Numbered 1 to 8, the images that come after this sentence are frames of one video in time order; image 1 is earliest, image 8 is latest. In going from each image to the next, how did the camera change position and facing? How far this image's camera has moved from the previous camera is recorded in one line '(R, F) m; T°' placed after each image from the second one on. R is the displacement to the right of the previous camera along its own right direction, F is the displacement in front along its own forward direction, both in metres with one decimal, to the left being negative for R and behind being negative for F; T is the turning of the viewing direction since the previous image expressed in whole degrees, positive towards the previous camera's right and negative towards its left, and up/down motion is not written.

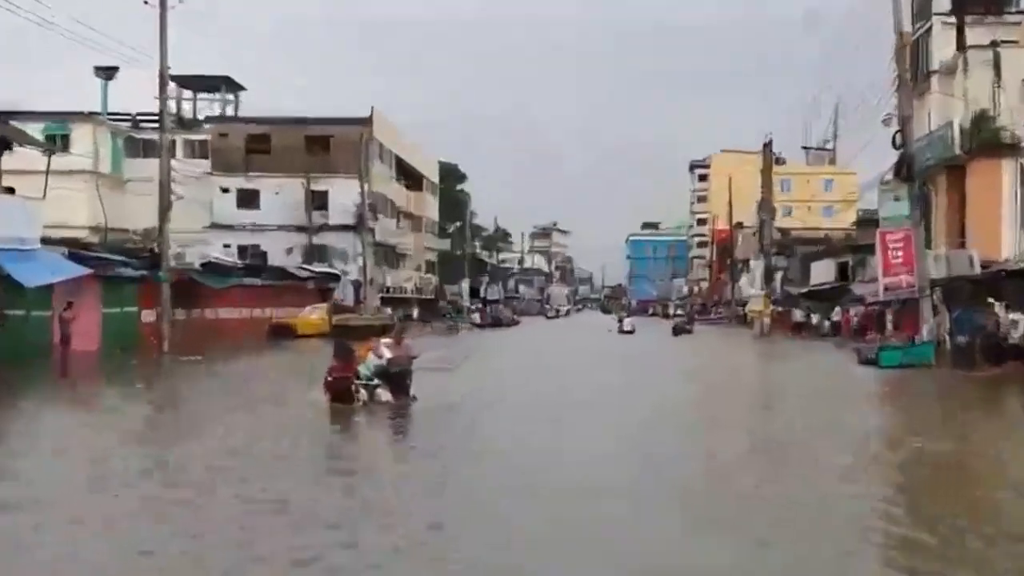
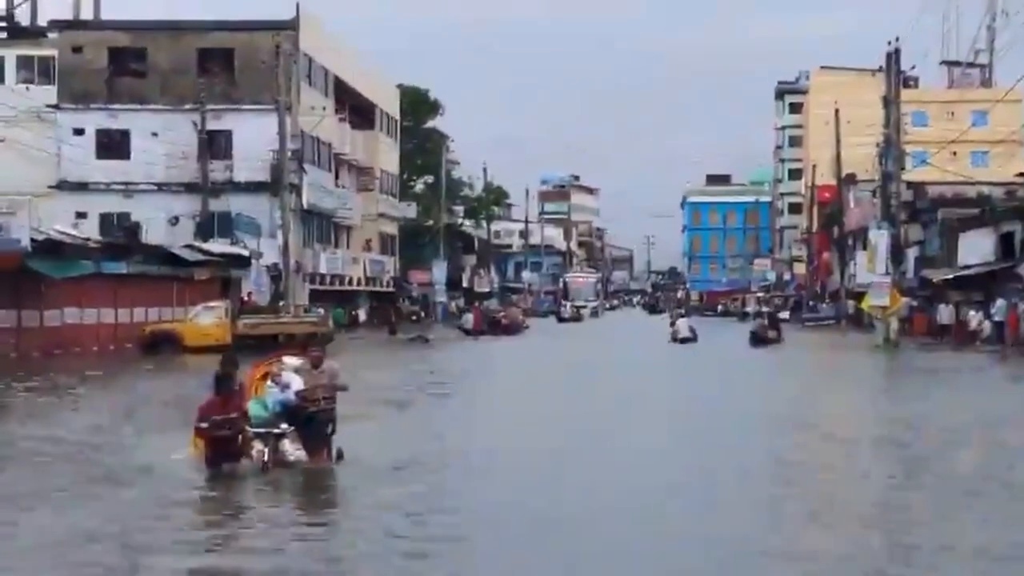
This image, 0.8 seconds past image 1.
(+1.0, +21.3) m; -1°
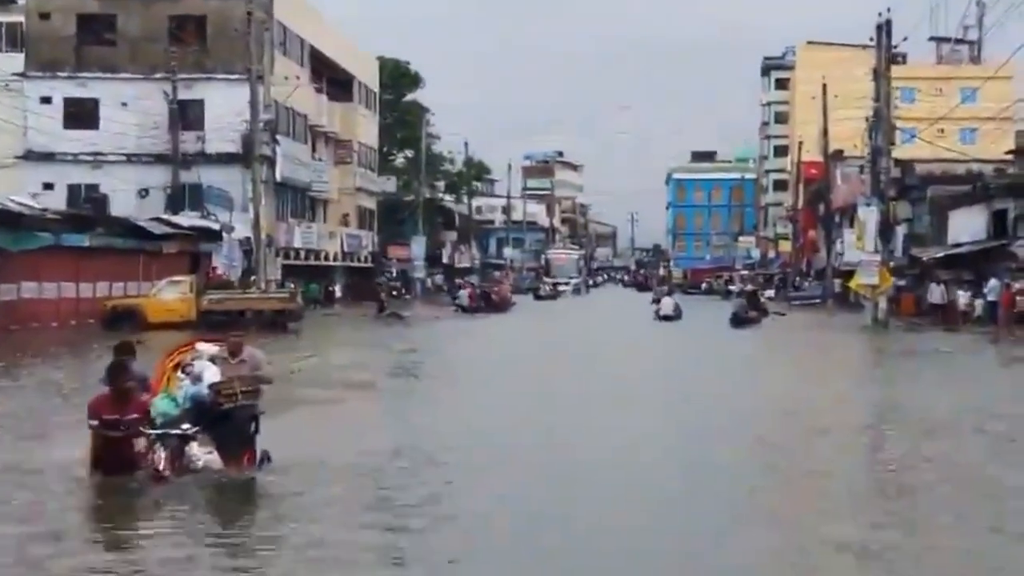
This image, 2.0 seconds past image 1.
(+0.1, +1.0) m; +1°
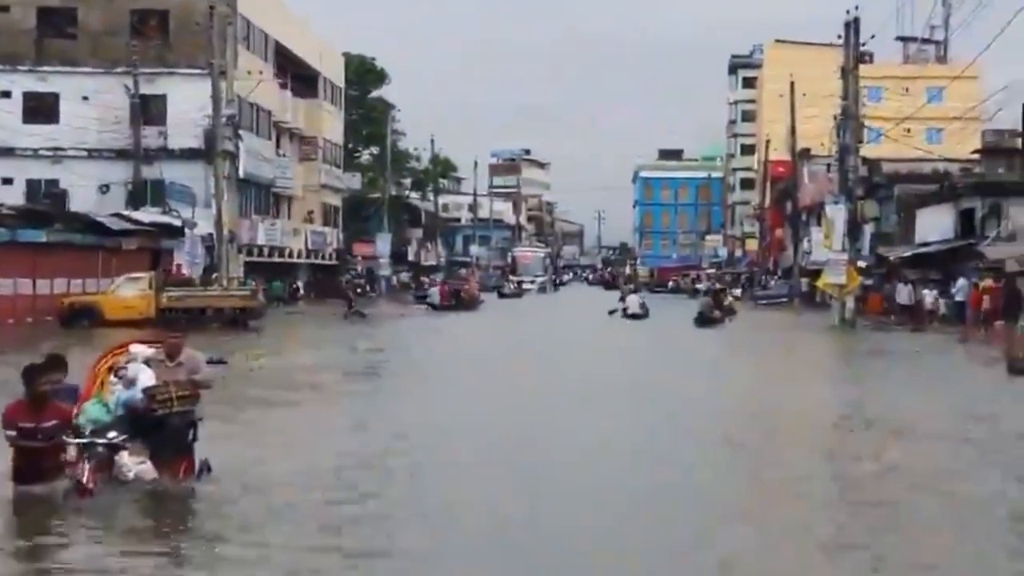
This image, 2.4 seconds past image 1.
(0.0, +0.3) m; +1°
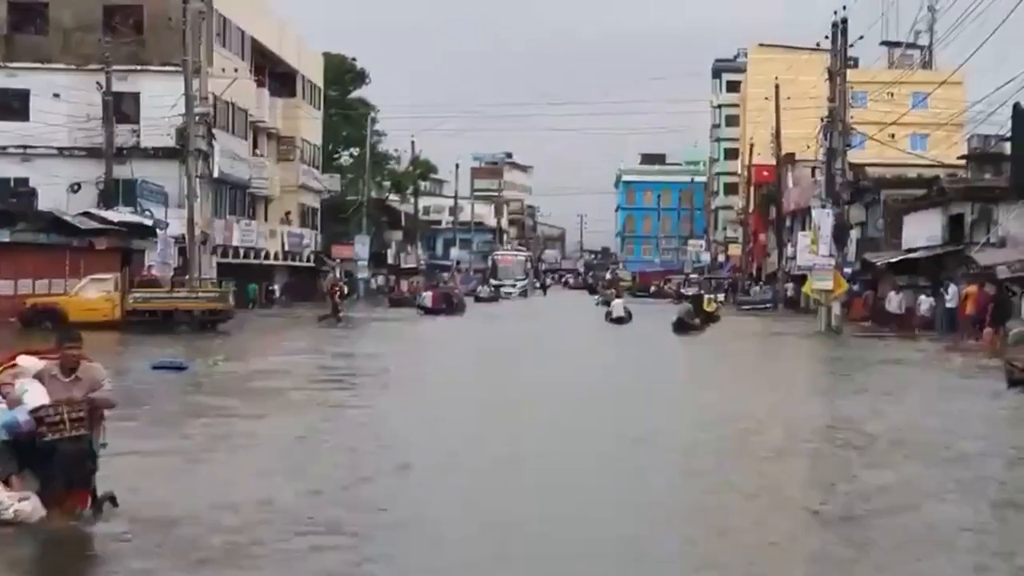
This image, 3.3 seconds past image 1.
(+0.1, +0.8) m; +1°
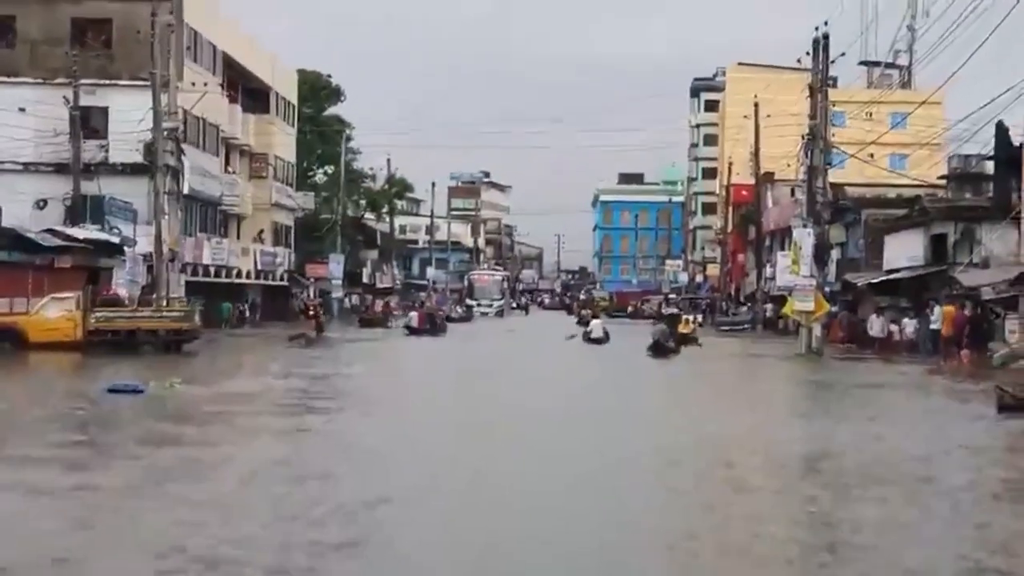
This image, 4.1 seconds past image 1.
(+0.1, +0.7) m; +1°
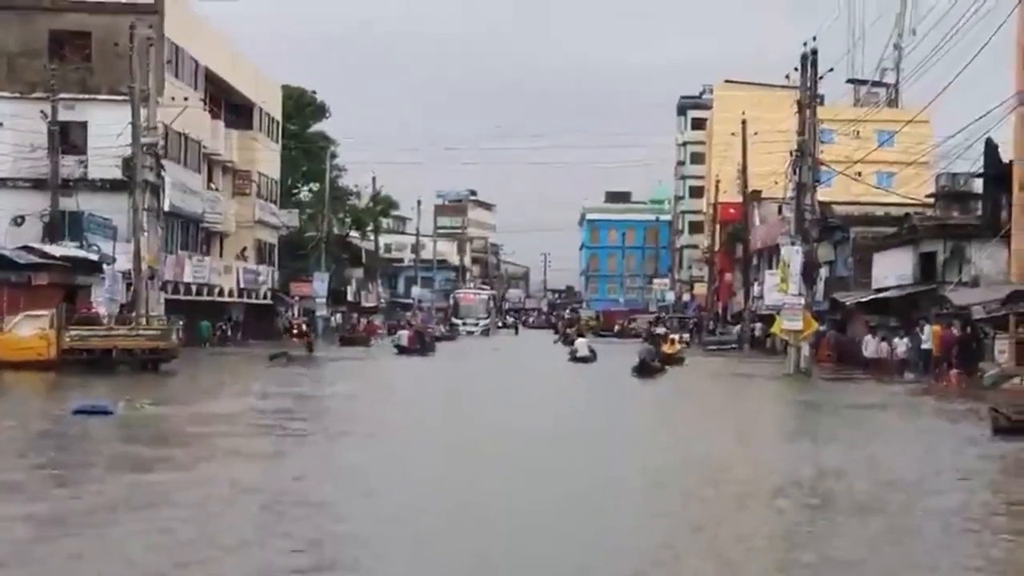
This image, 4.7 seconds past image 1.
(+0.1, +0.4) m; 0°
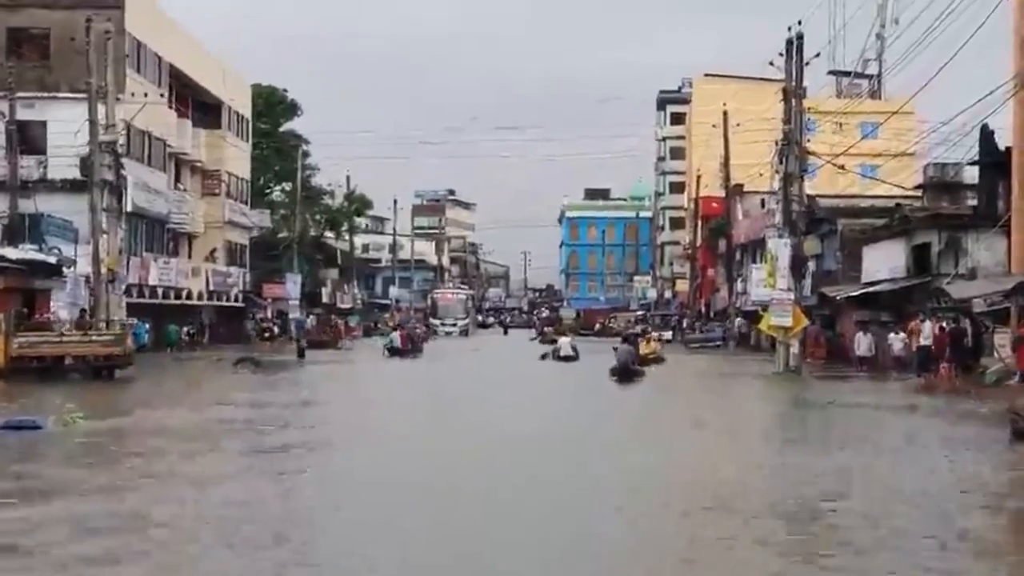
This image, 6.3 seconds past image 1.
(+0.1, +1.3) m; +1°
